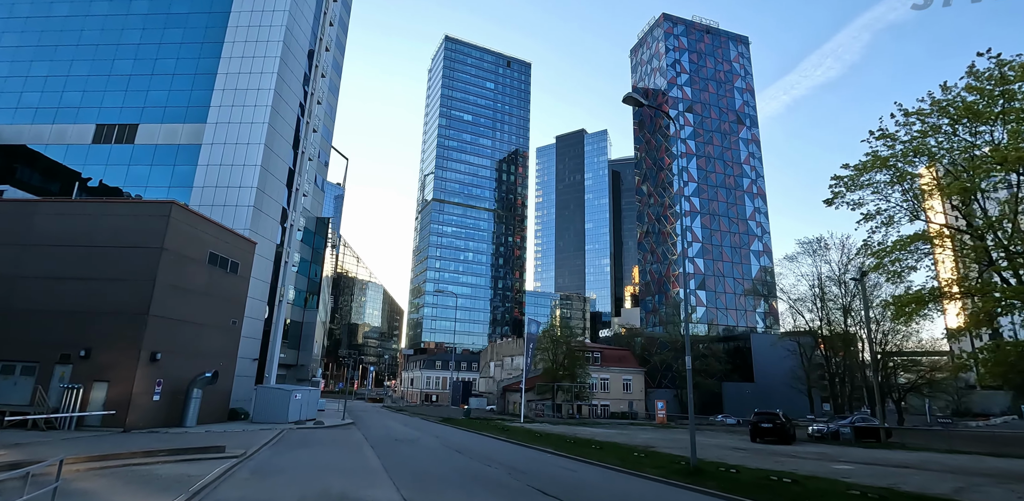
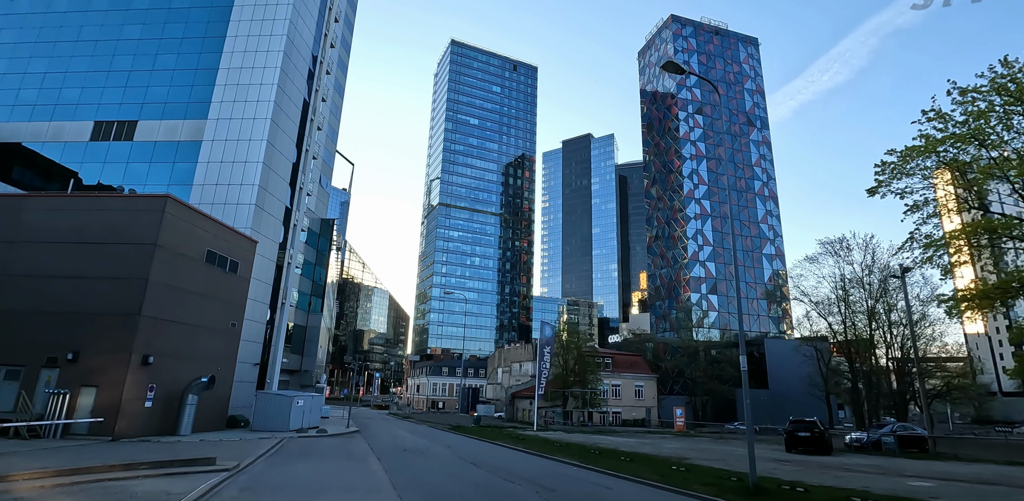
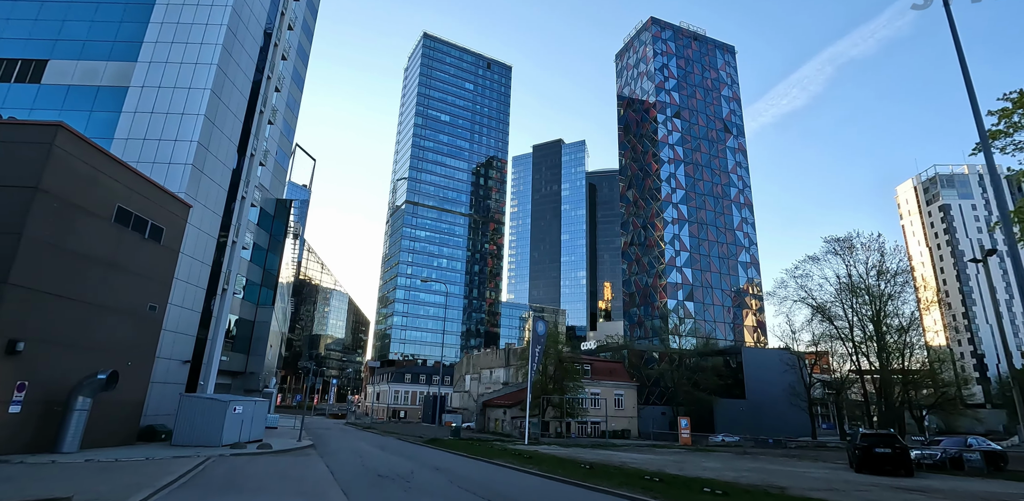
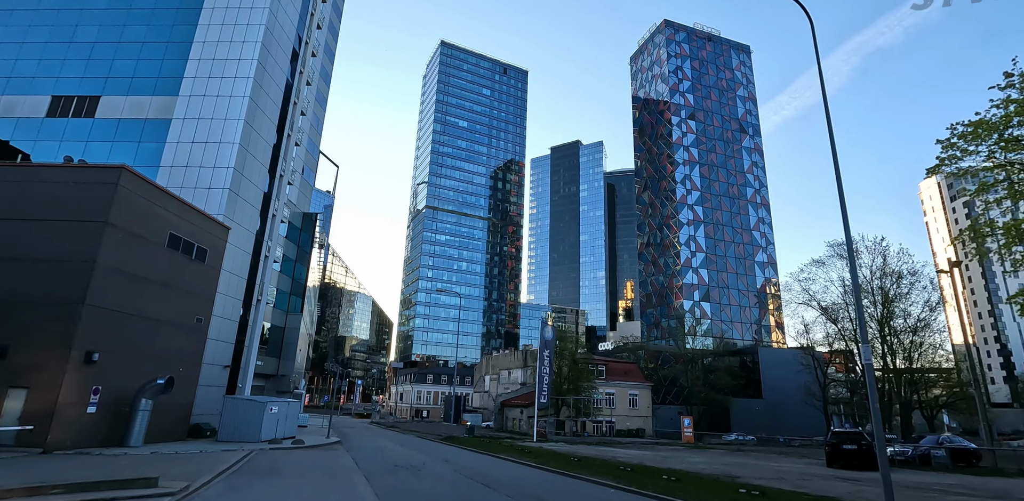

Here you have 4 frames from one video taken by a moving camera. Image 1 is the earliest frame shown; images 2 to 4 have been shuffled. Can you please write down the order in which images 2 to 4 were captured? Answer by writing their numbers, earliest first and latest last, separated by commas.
2, 4, 3
